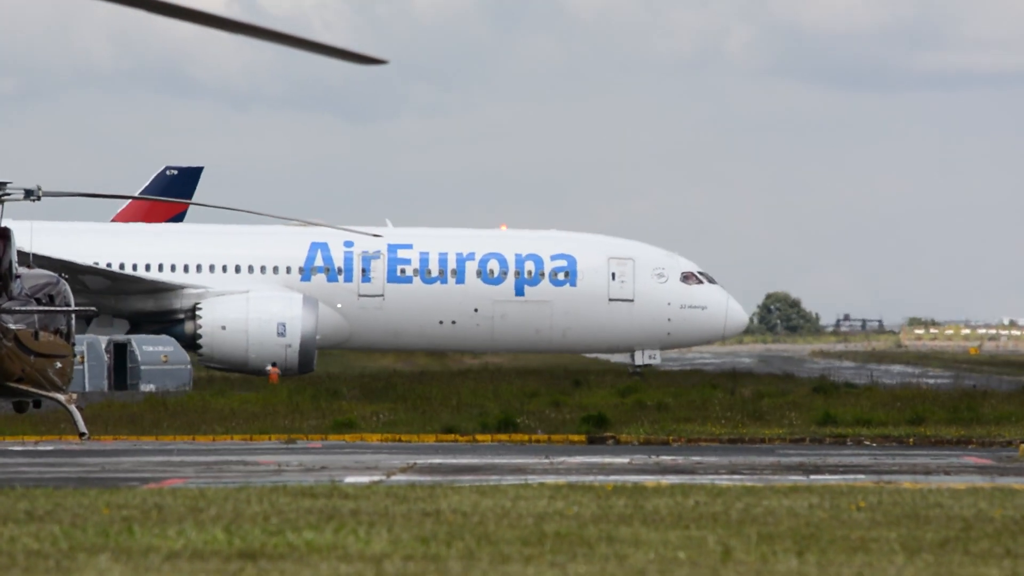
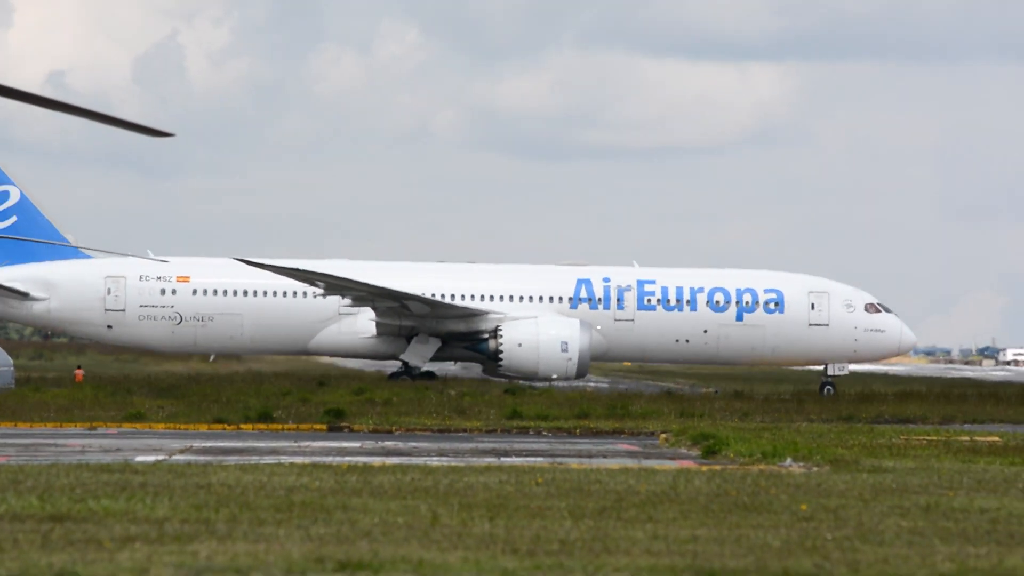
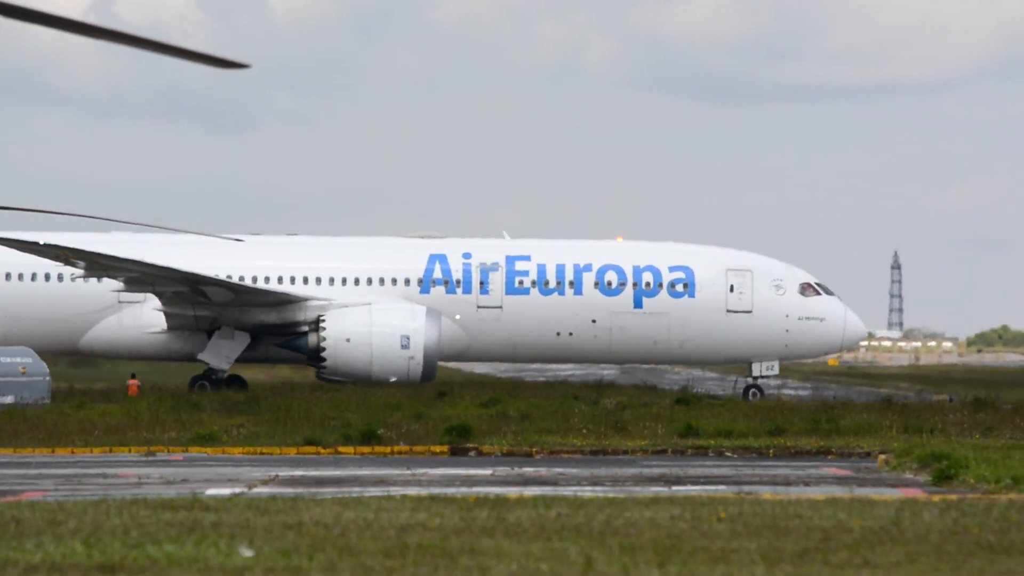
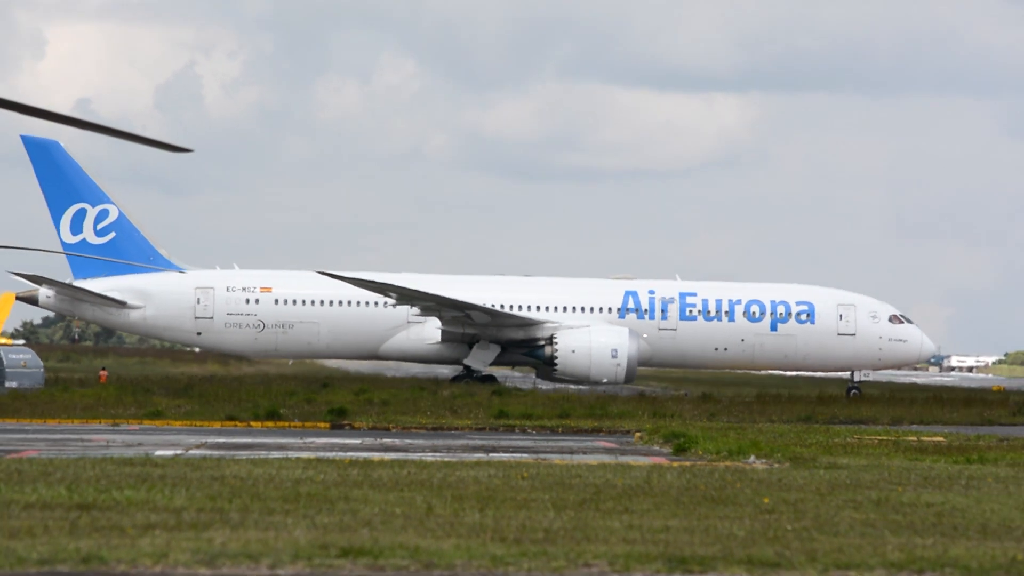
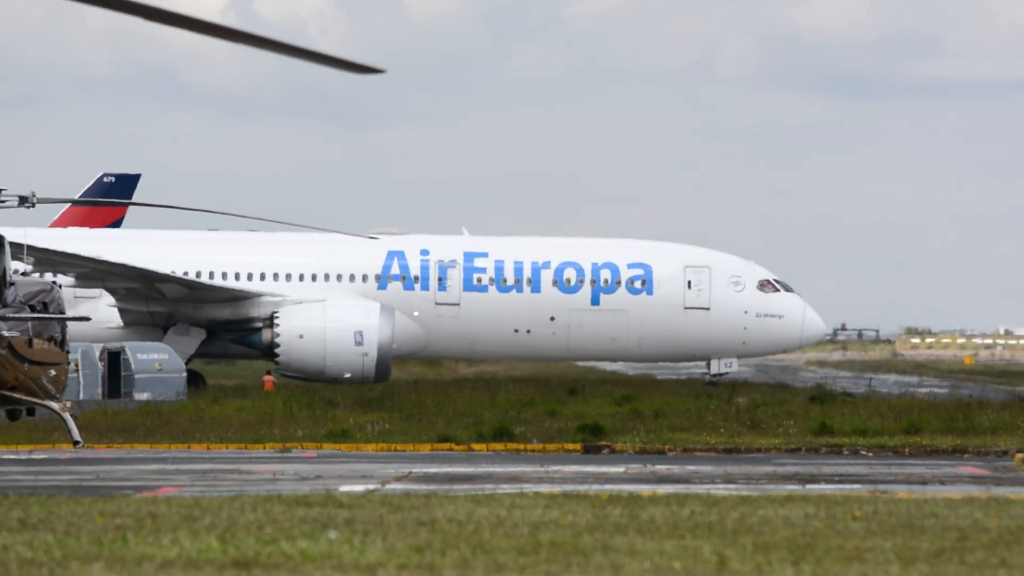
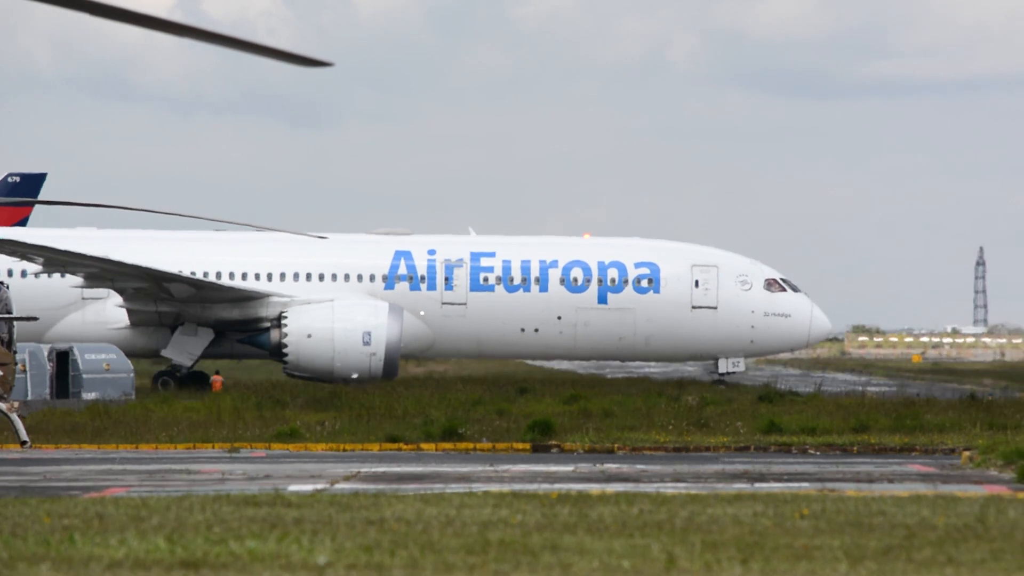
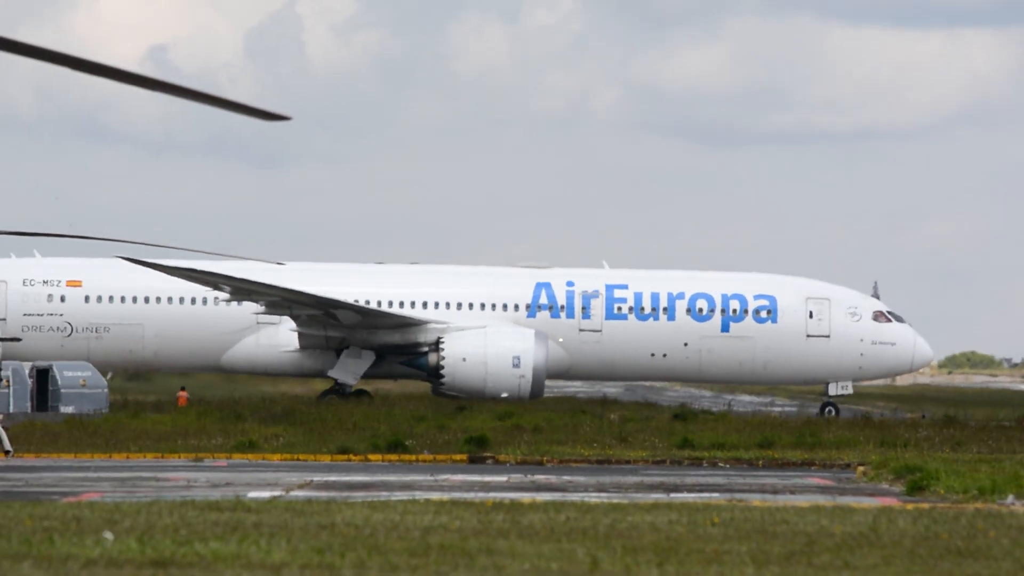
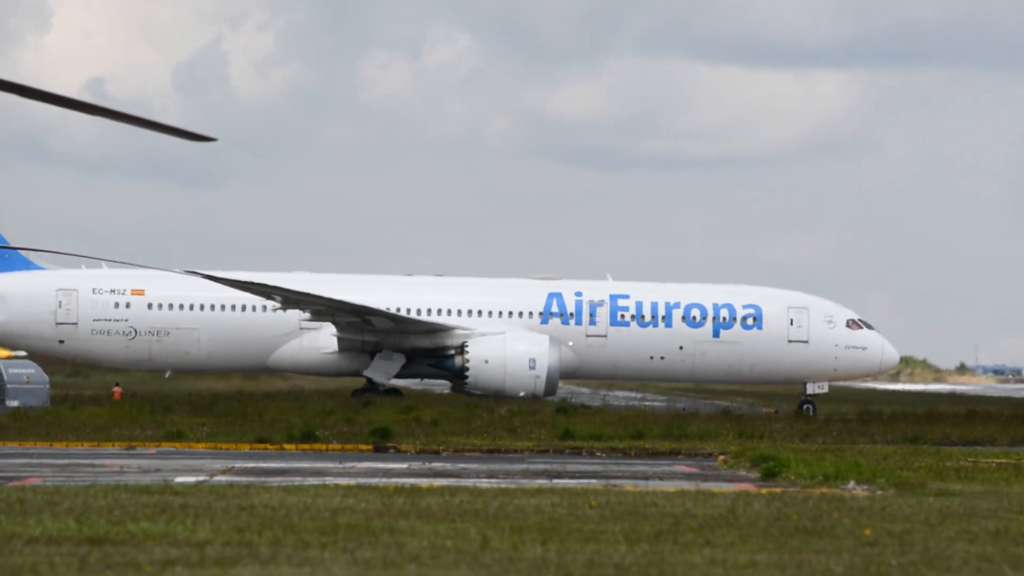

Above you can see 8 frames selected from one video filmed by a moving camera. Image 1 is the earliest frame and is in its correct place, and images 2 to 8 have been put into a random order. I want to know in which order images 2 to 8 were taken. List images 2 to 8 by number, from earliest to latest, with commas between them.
5, 6, 3, 7, 8, 2, 4
